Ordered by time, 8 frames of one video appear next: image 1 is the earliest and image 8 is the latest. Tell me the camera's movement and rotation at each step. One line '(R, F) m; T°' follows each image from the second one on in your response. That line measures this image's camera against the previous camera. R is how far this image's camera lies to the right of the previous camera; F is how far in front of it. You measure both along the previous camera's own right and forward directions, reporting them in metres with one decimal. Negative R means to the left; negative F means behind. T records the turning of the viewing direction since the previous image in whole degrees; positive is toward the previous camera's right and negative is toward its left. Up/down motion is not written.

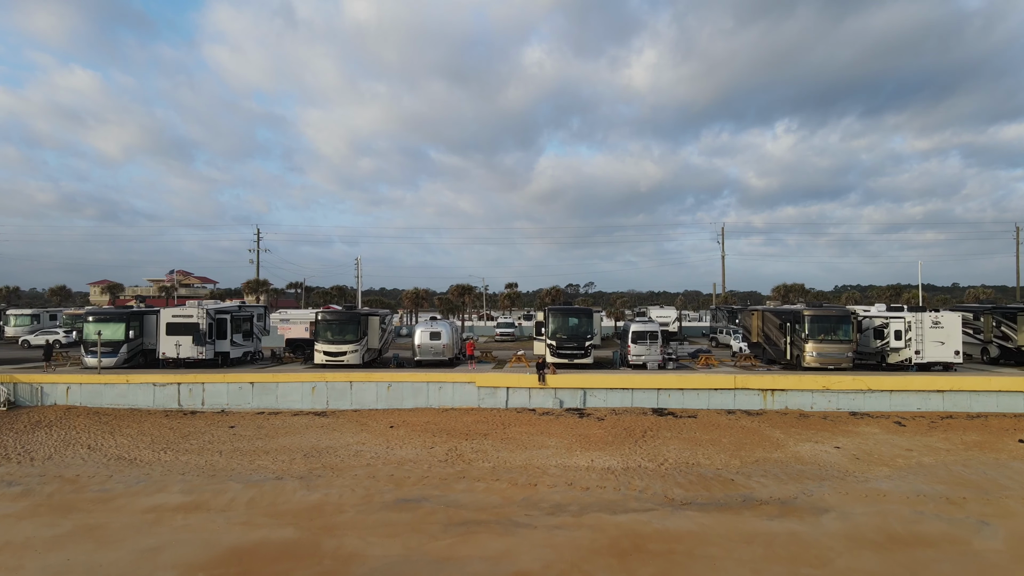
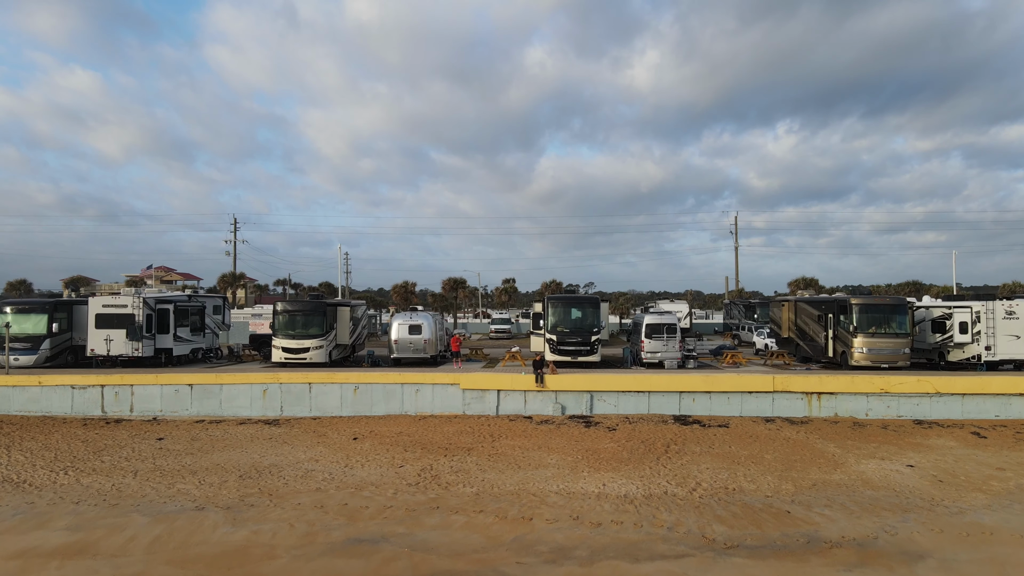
(+0.3, +3.4) m; 0°
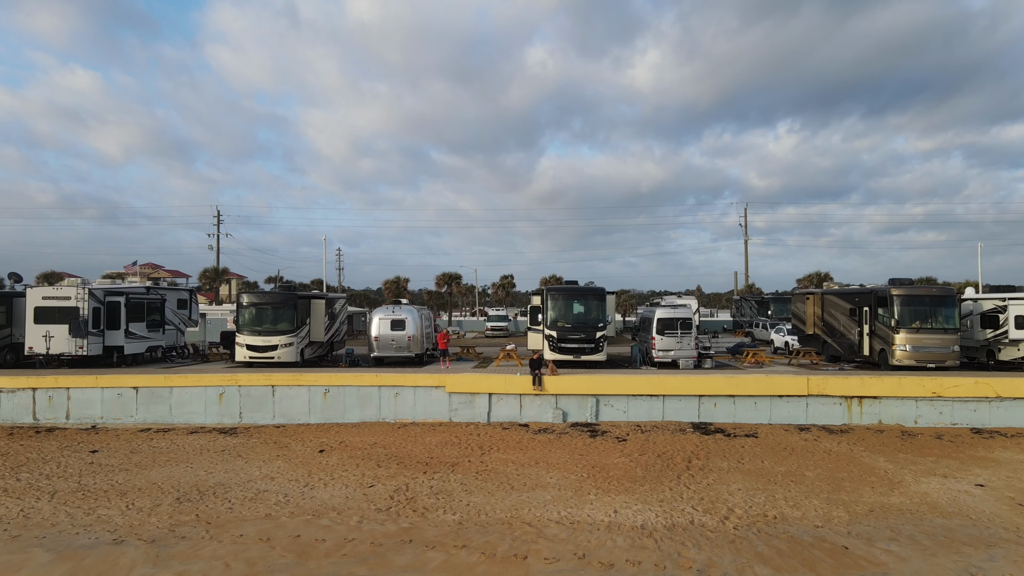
(+0.2, +2.2) m; 0°
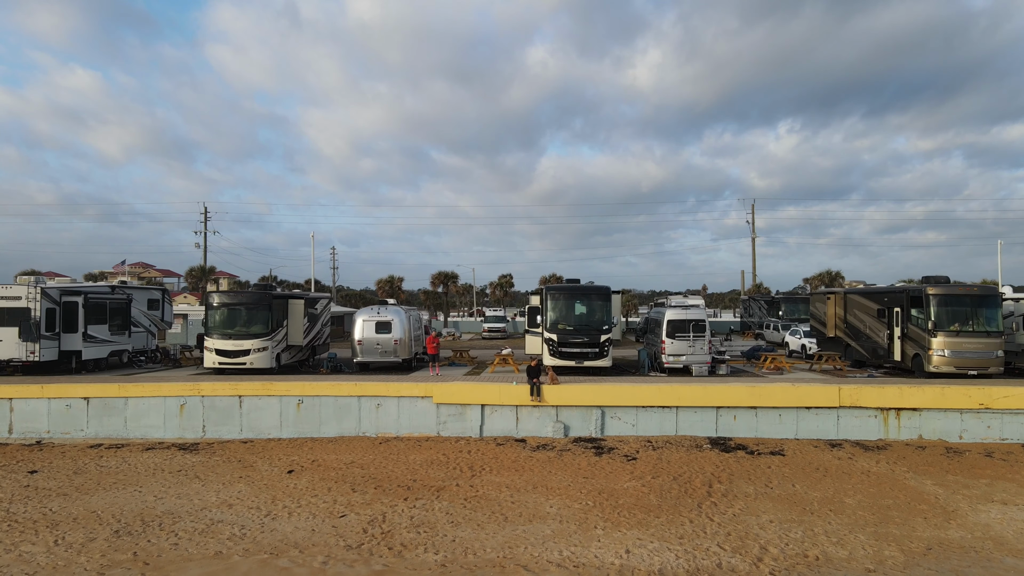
(+0.1, +1.5) m; 0°
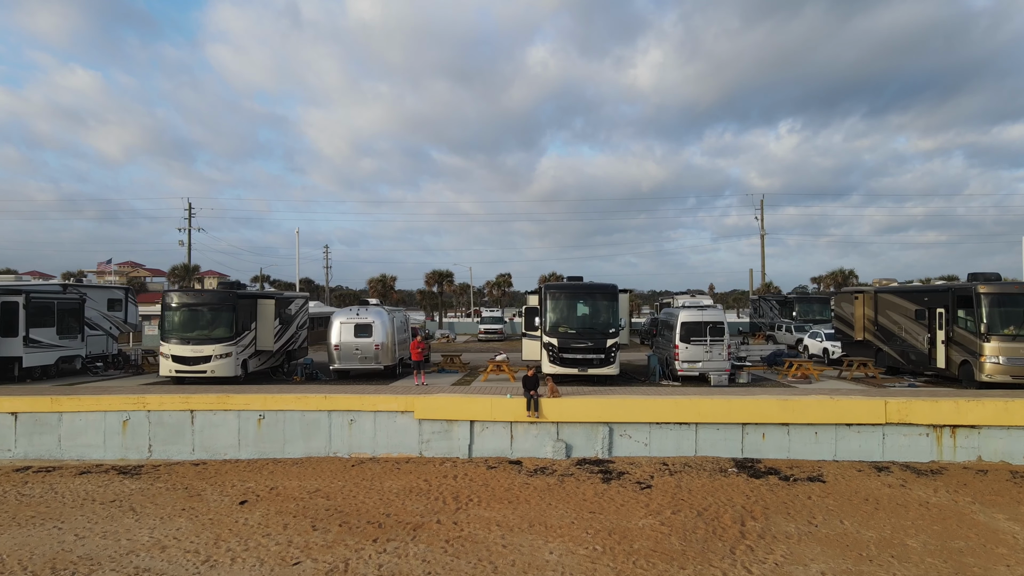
(+0.1, +1.7) m; 0°
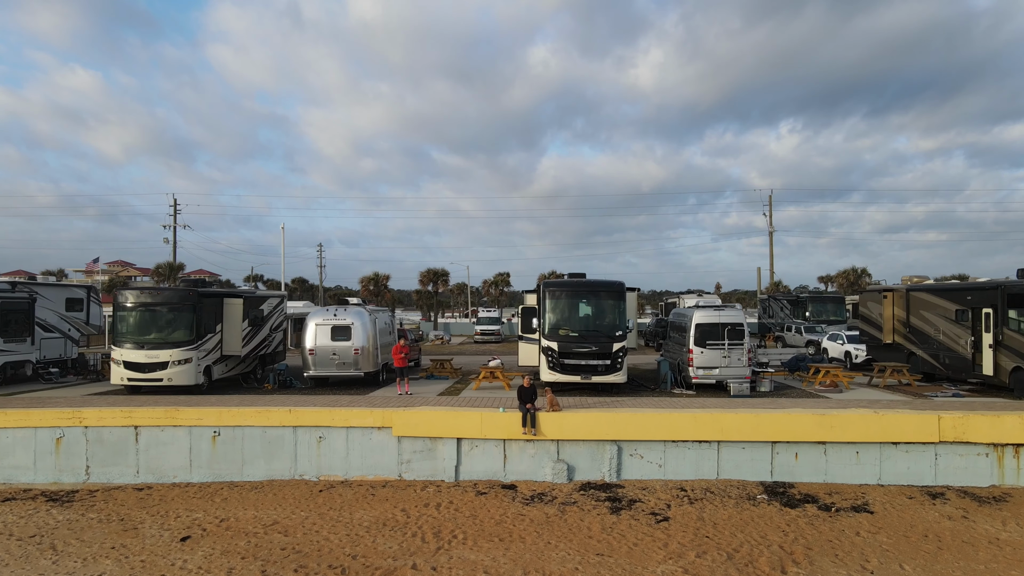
(+0.1, +1.5) m; 0°
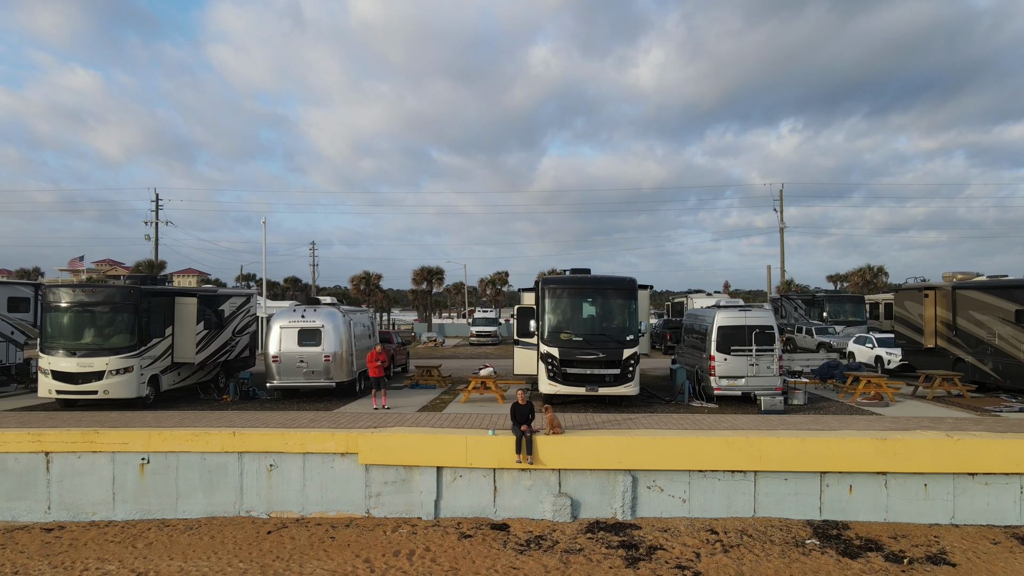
(+0.1, +1.7) m; 0°
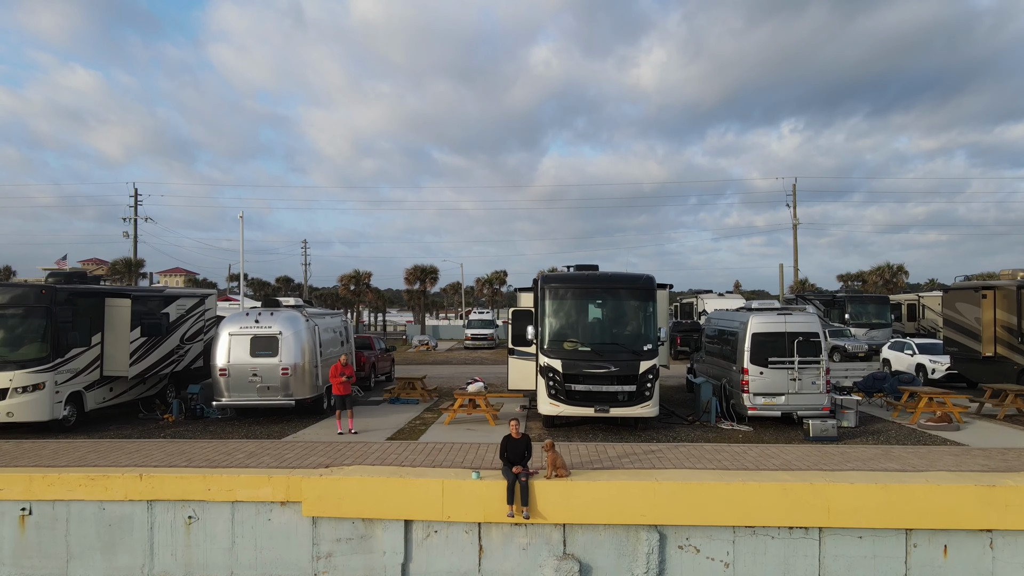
(+0.1, +1.8) m; 0°
